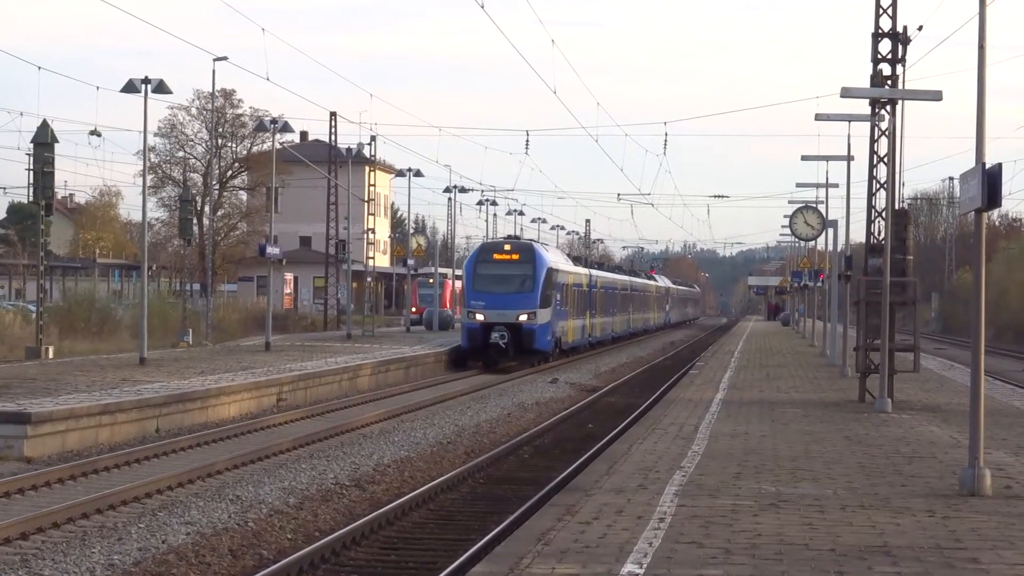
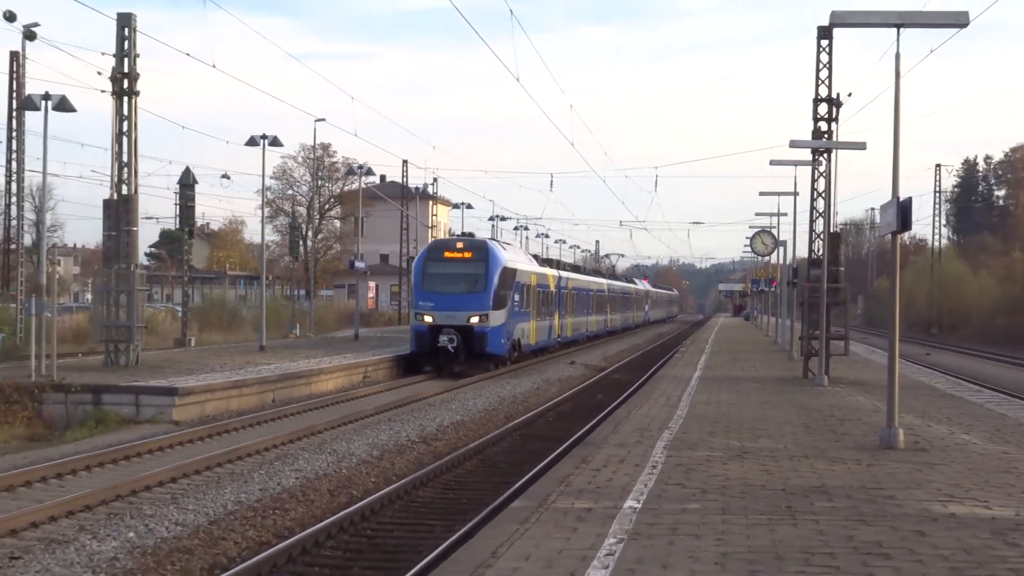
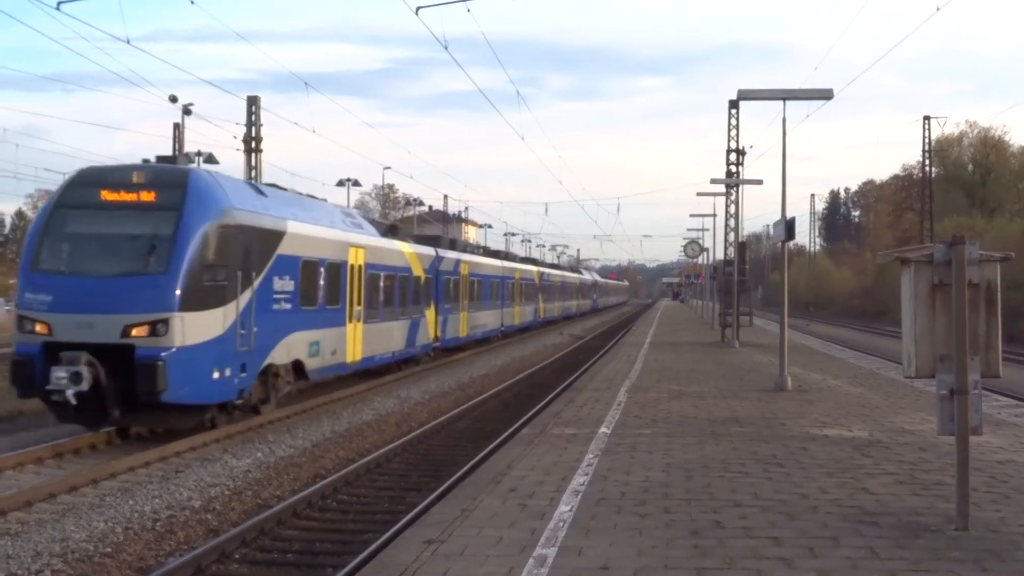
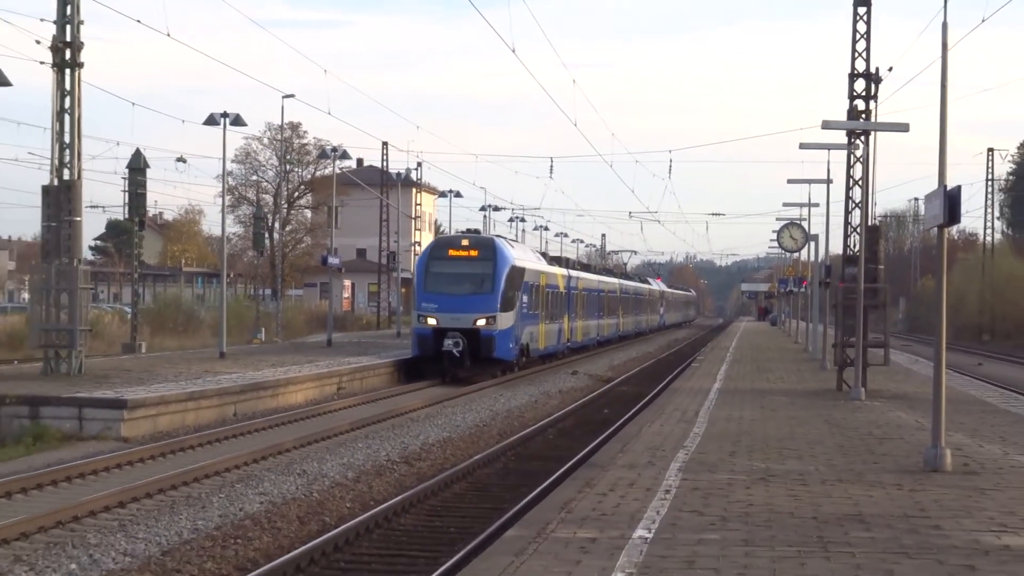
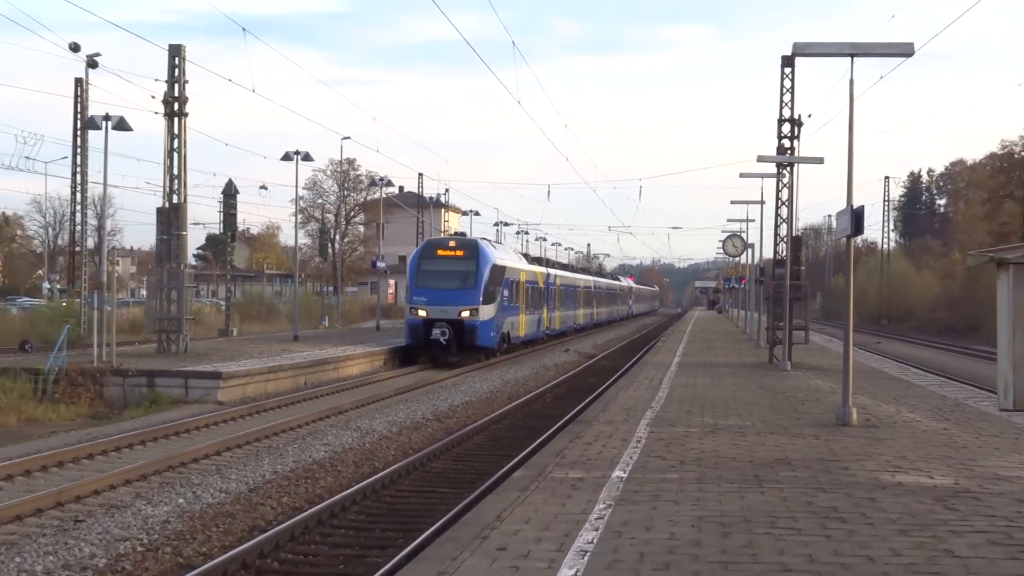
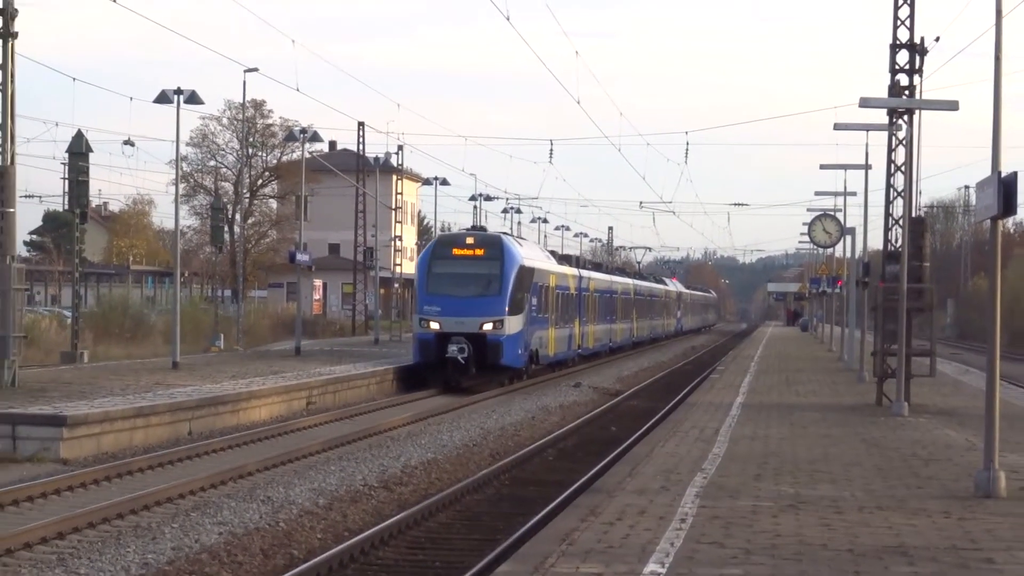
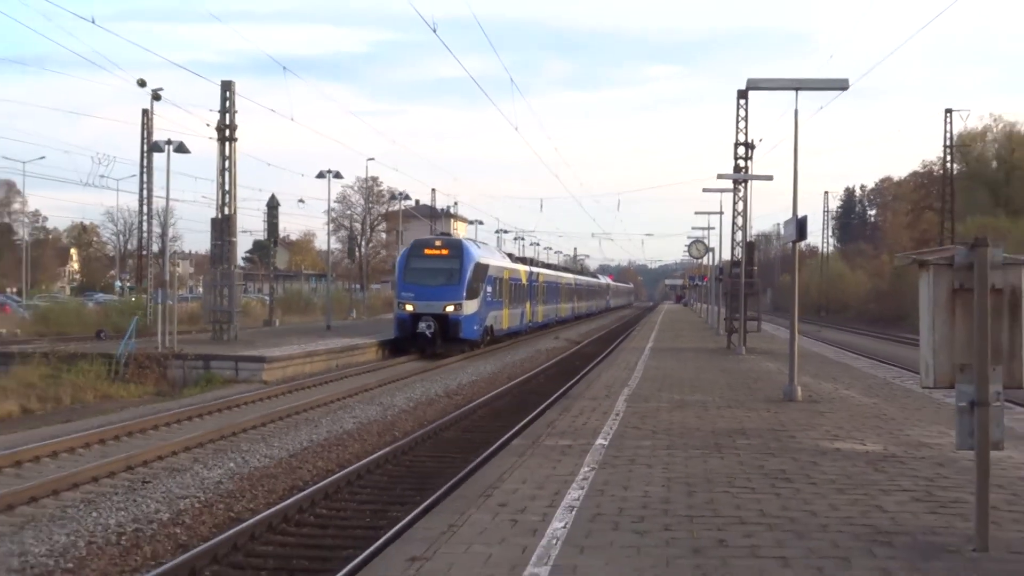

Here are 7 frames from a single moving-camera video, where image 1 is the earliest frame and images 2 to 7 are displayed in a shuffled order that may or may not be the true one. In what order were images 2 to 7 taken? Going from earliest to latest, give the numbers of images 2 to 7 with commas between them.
6, 4, 2, 5, 7, 3
